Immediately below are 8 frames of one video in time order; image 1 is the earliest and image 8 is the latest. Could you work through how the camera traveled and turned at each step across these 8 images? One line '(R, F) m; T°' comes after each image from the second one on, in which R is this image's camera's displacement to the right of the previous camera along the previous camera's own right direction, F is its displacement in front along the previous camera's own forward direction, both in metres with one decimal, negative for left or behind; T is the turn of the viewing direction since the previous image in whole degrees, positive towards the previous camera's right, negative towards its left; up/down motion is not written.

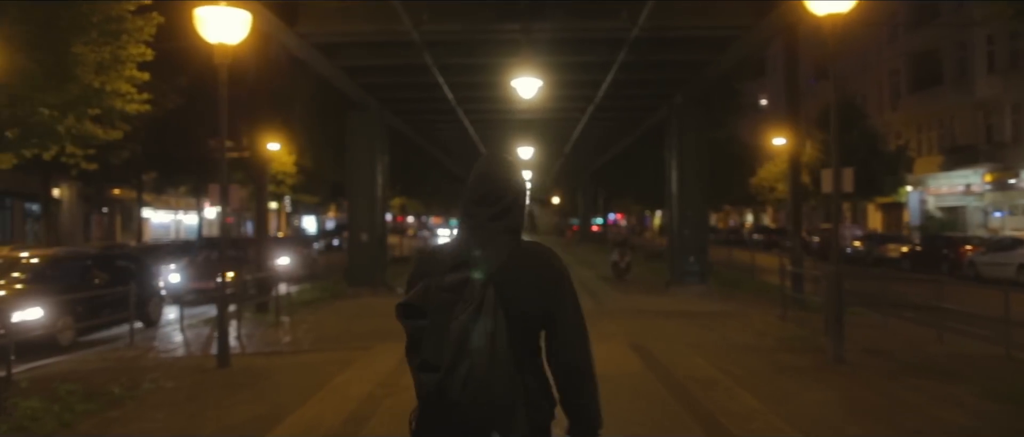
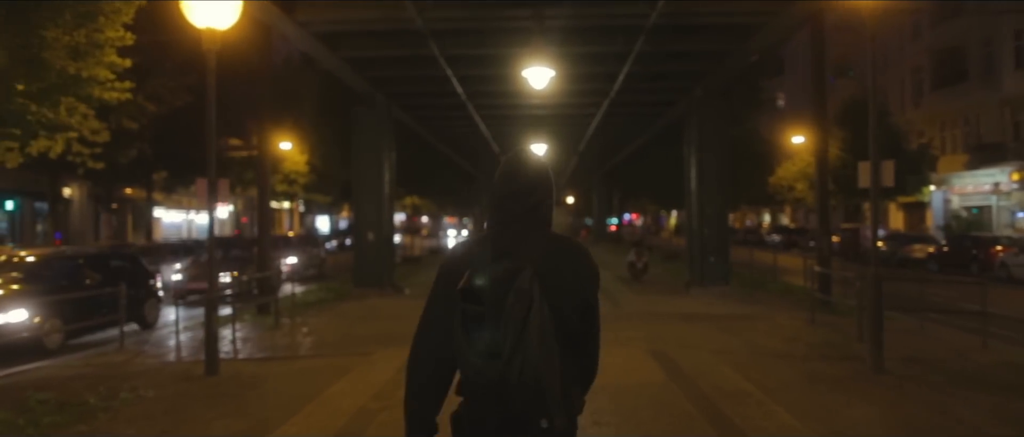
(+0.1, +0.9) m; -1°
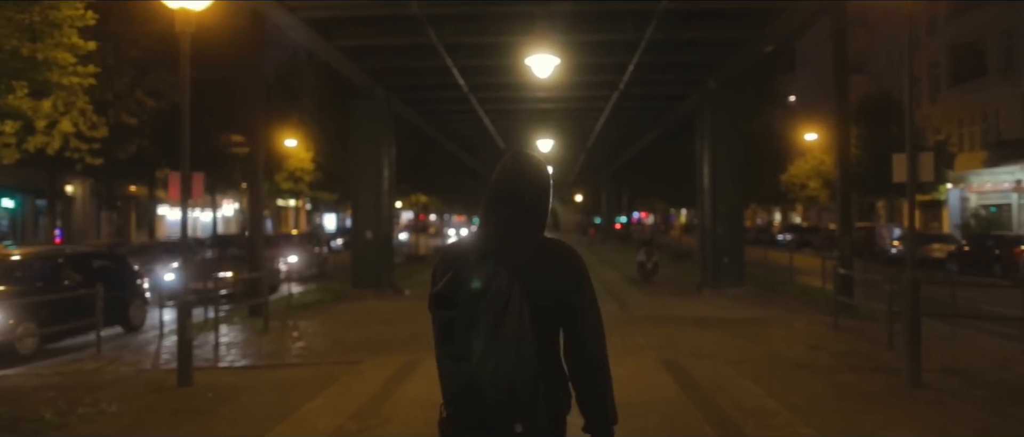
(+0.1, +0.9) m; -1°
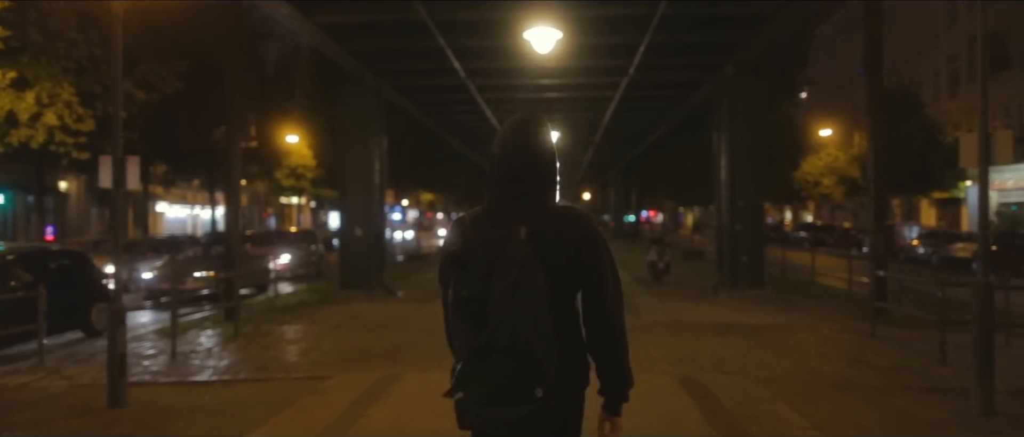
(+0.2, +1.5) m; 0°
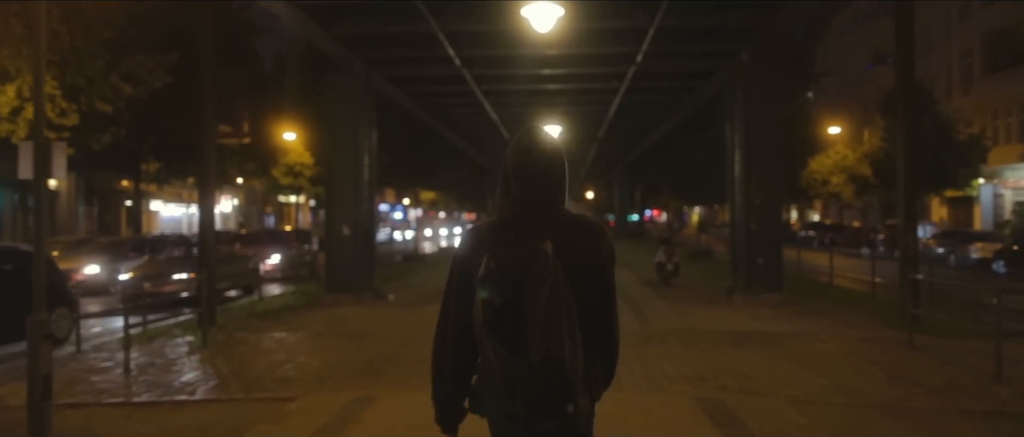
(+0.1, +1.3) m; 0°
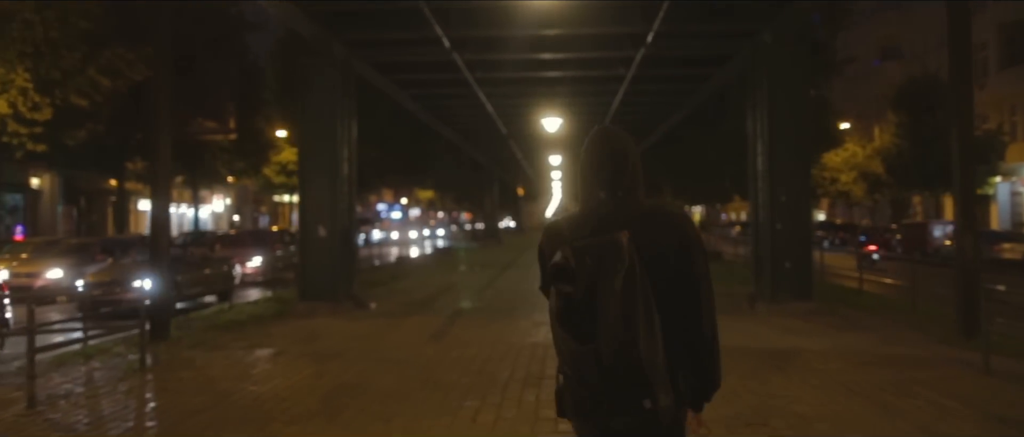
(+0.1, +1.9) m; 0°
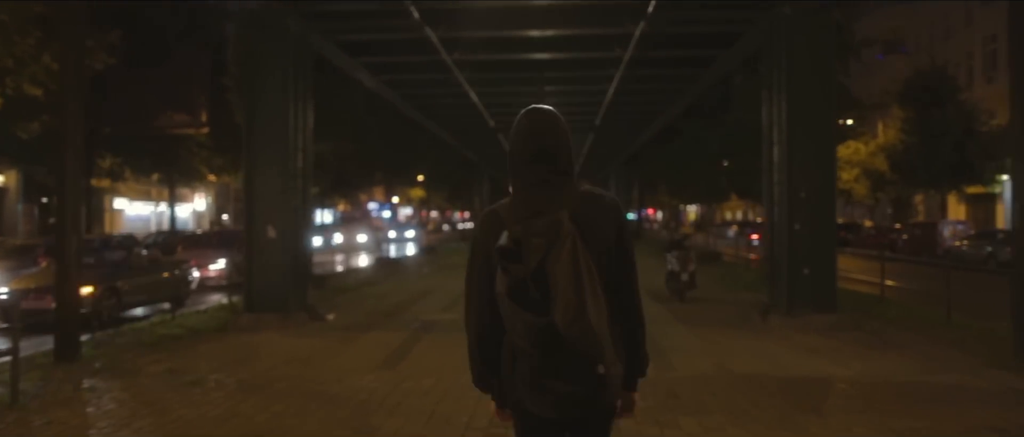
(+0.2, +2.1) m; 0°
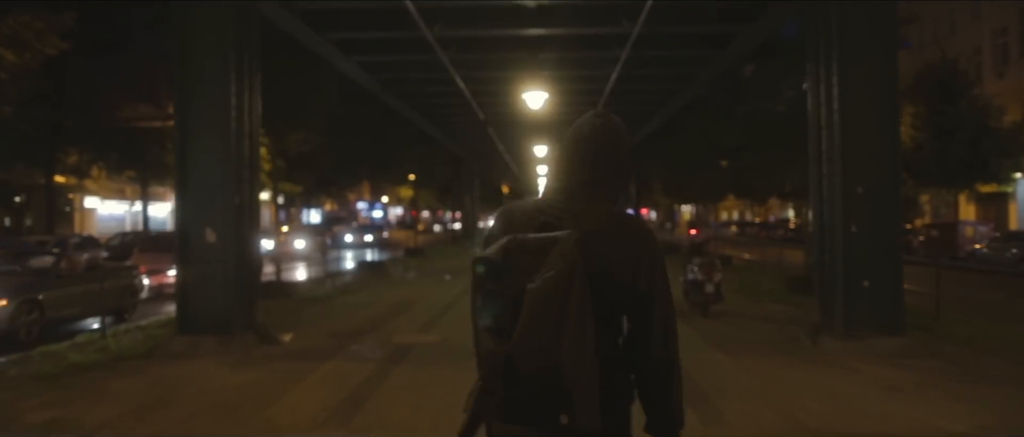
(0.0, +2.5) m; +1°
